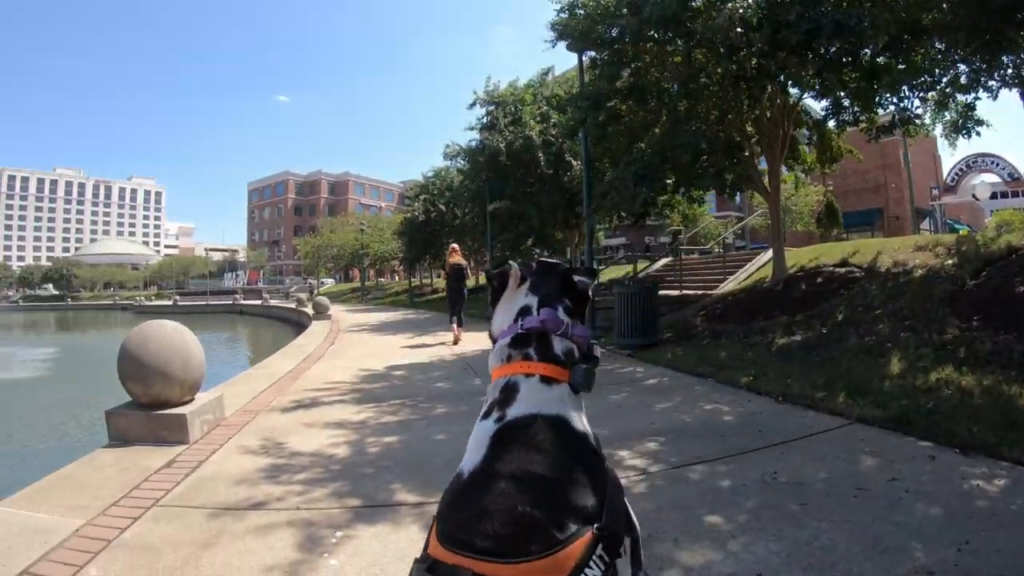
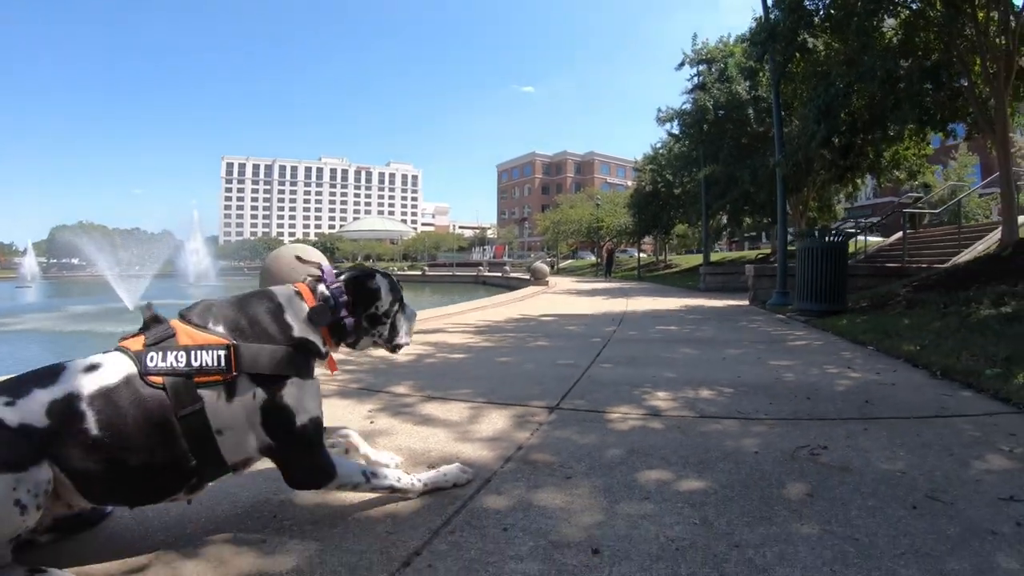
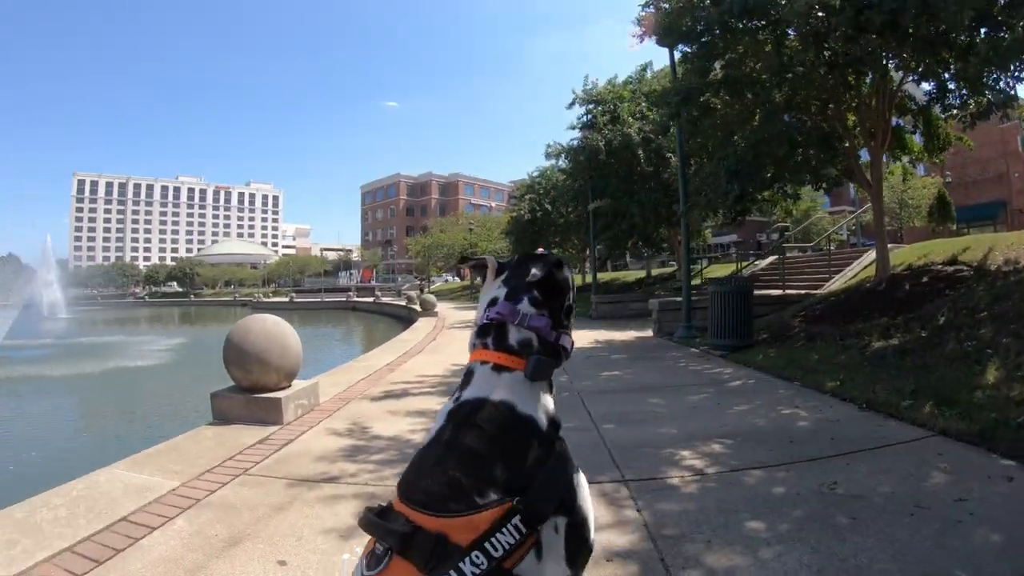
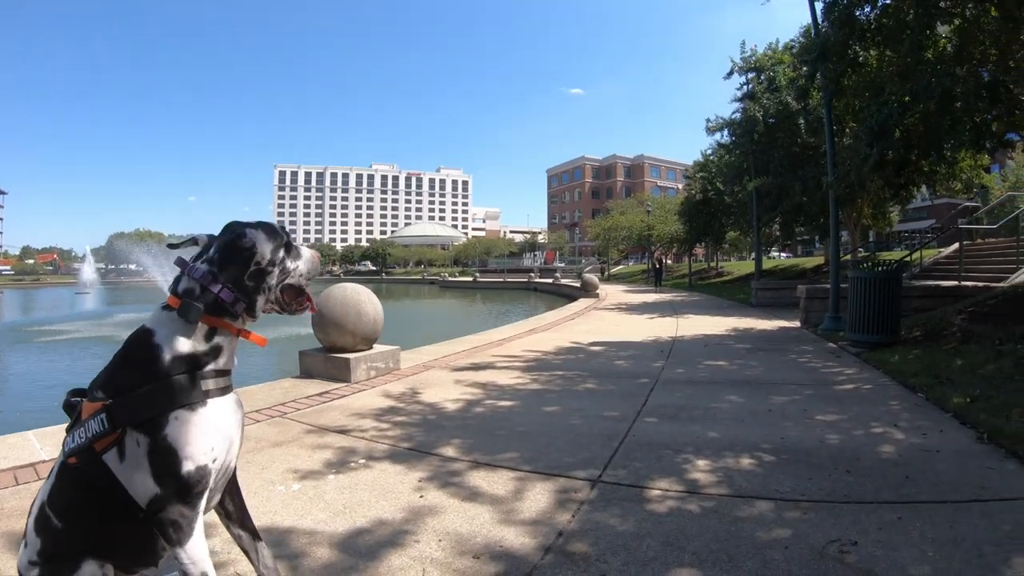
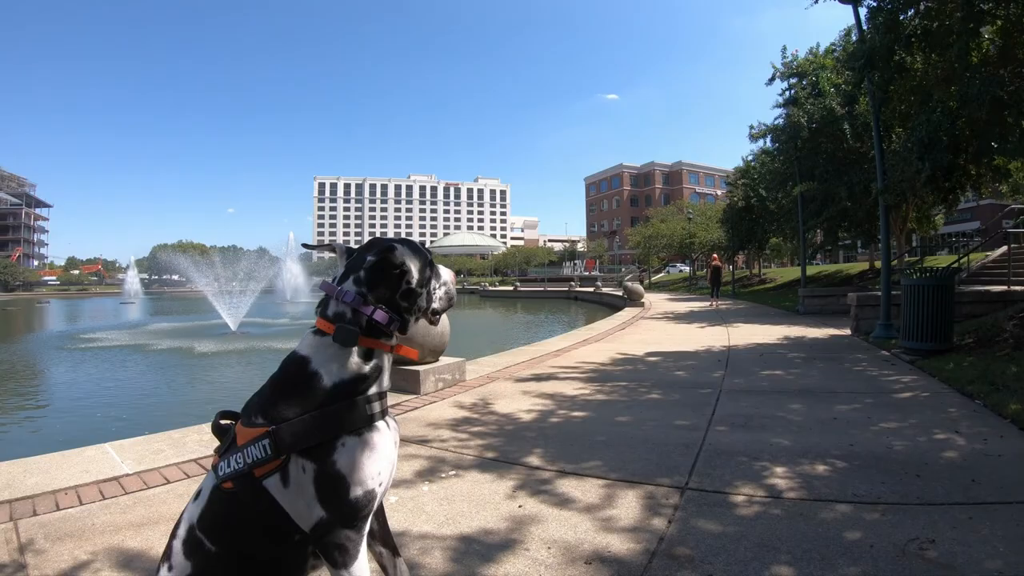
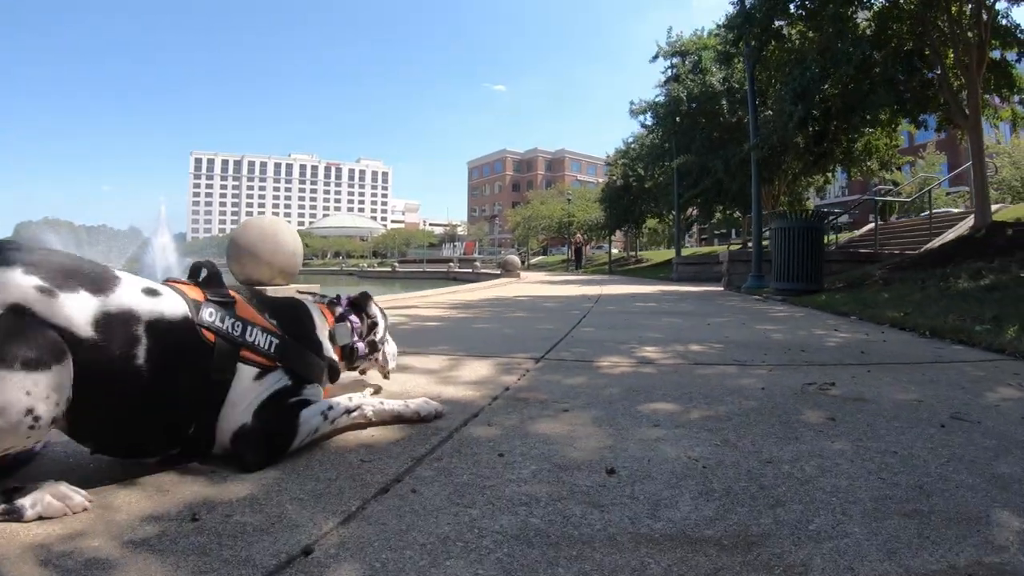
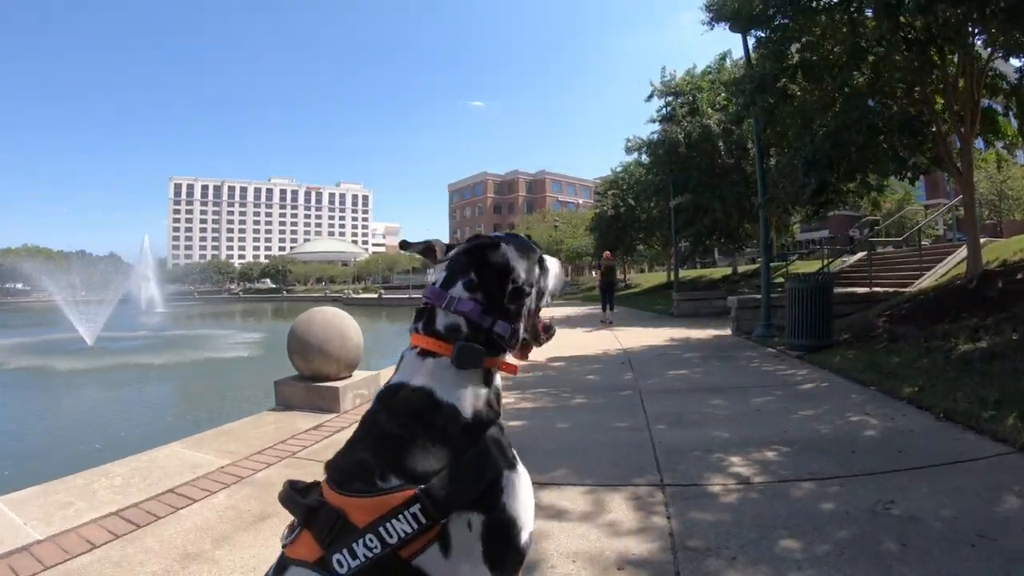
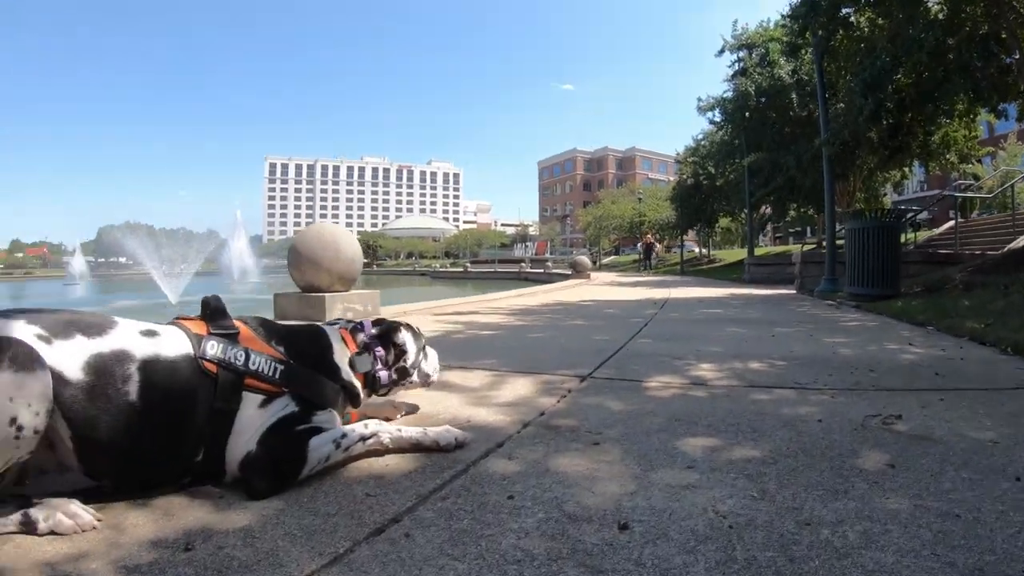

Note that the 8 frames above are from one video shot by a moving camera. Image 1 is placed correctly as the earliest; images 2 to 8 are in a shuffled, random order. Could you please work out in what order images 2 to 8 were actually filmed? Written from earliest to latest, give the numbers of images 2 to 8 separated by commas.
3, 7, 5, 4, 2, 6, 8
